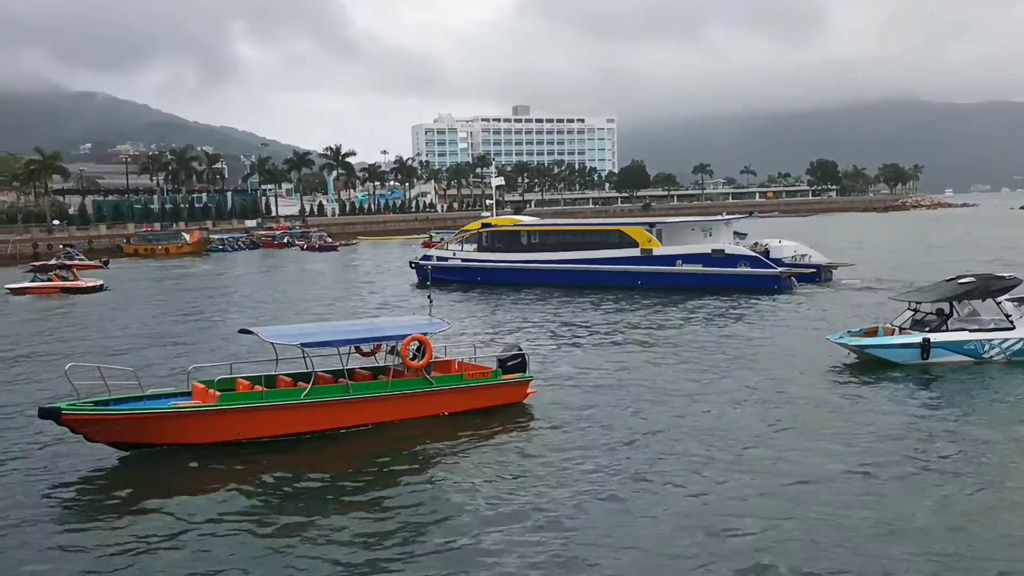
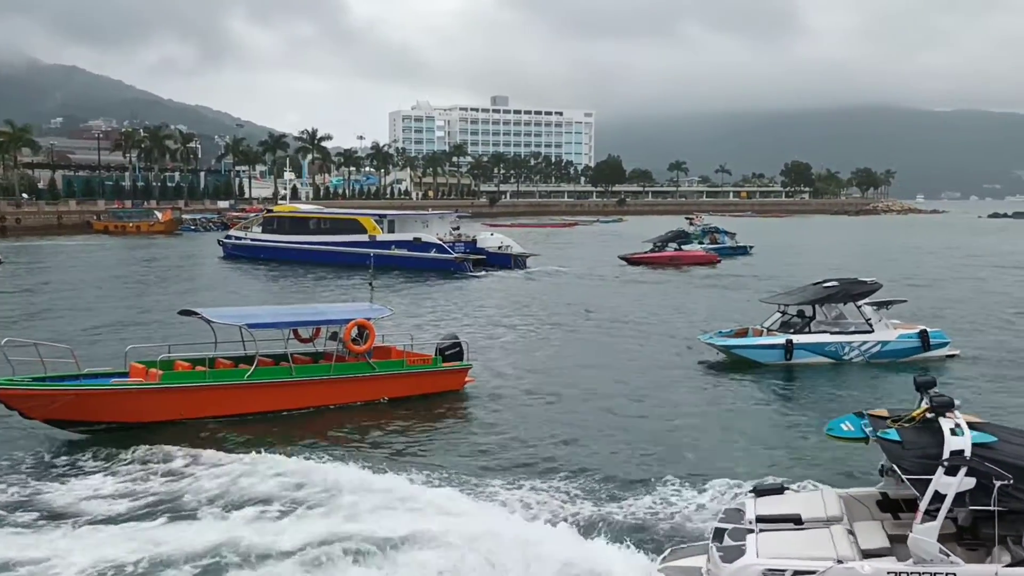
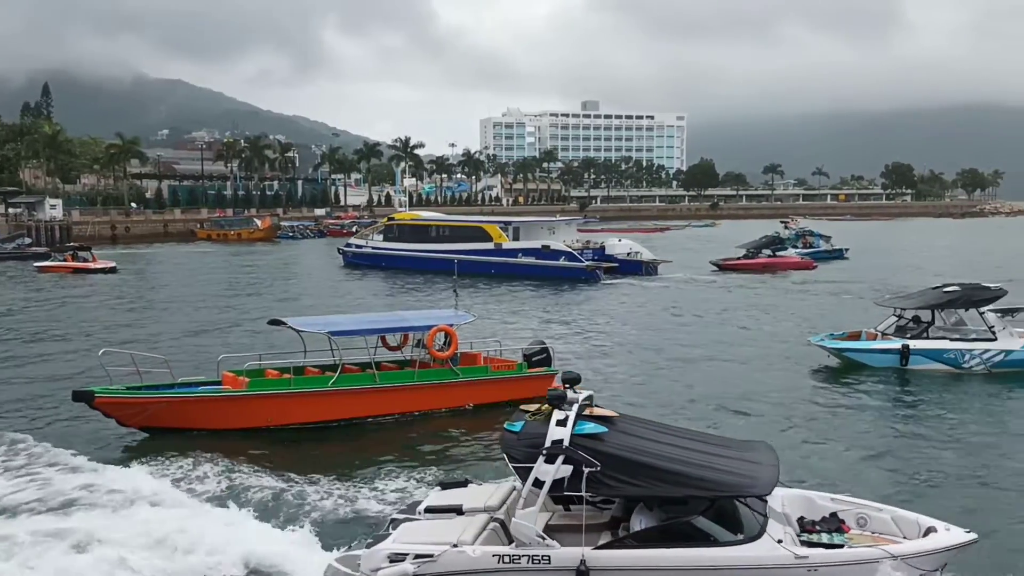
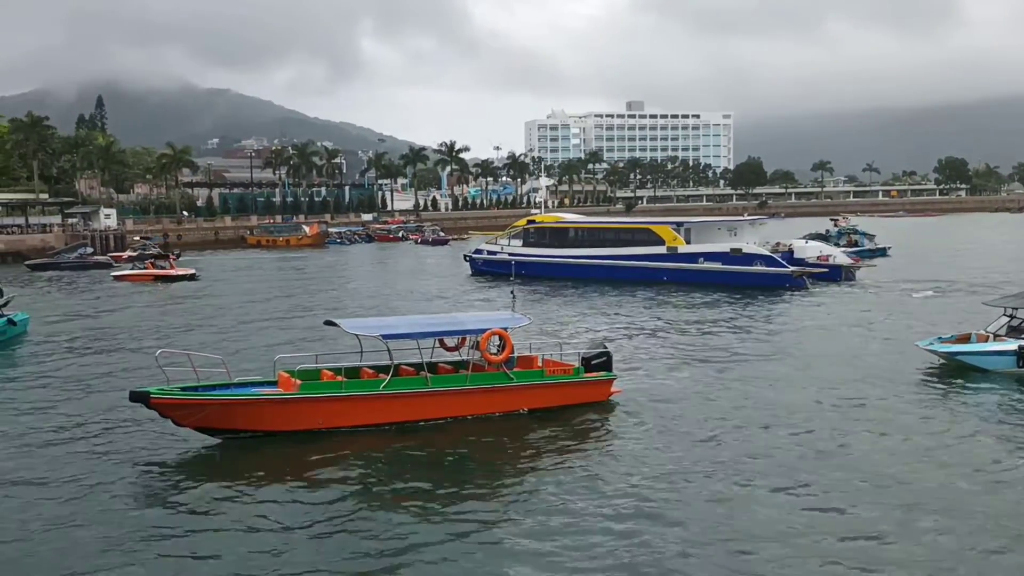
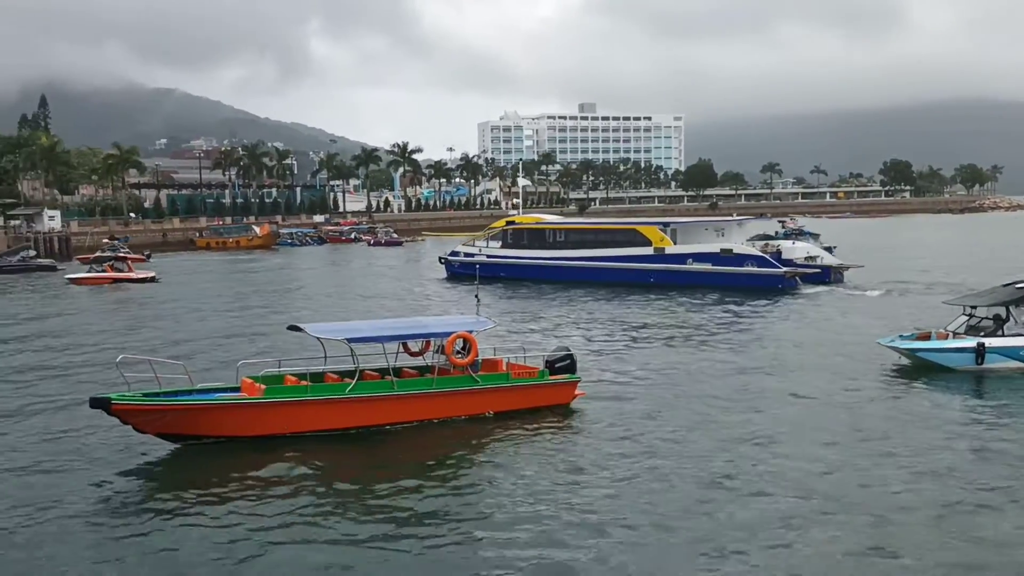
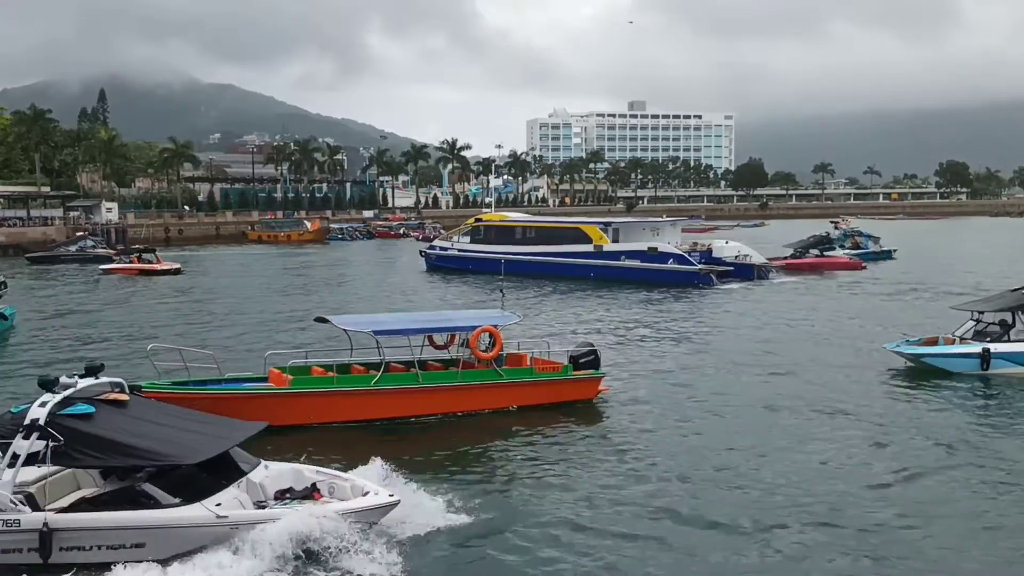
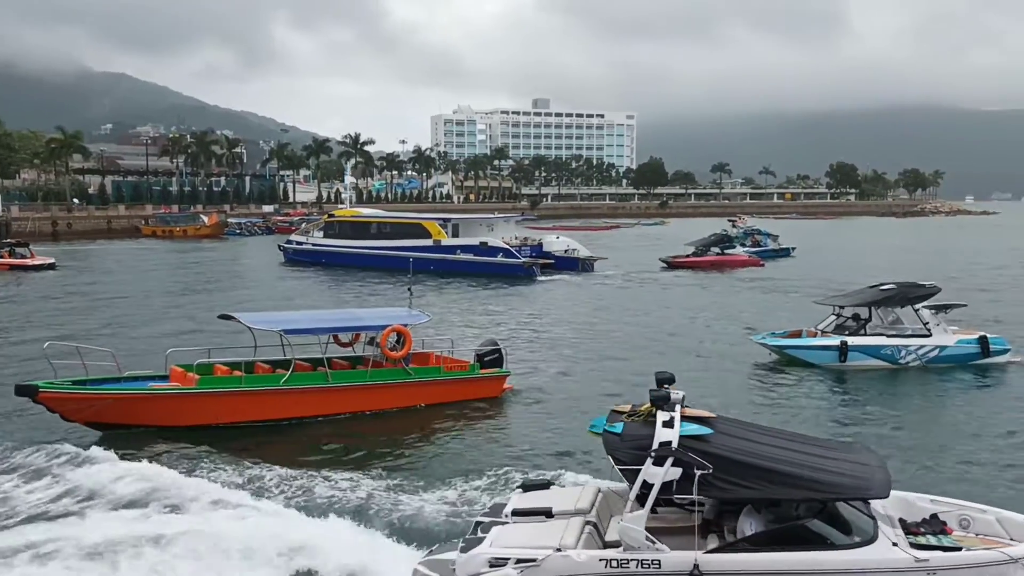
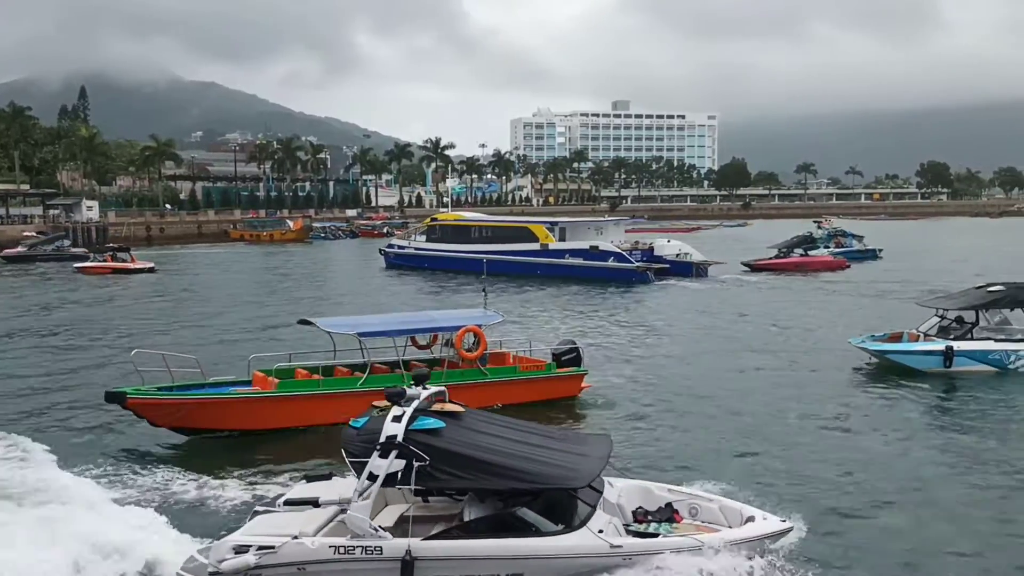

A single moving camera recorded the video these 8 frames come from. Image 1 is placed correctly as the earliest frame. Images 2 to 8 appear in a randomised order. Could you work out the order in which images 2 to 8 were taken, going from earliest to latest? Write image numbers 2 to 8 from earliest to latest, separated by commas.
5, 4, 6, 8, 3, 7, 2
